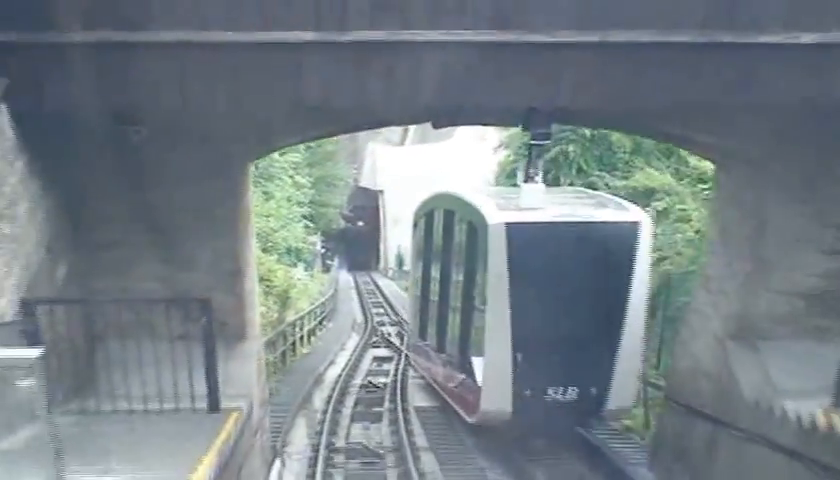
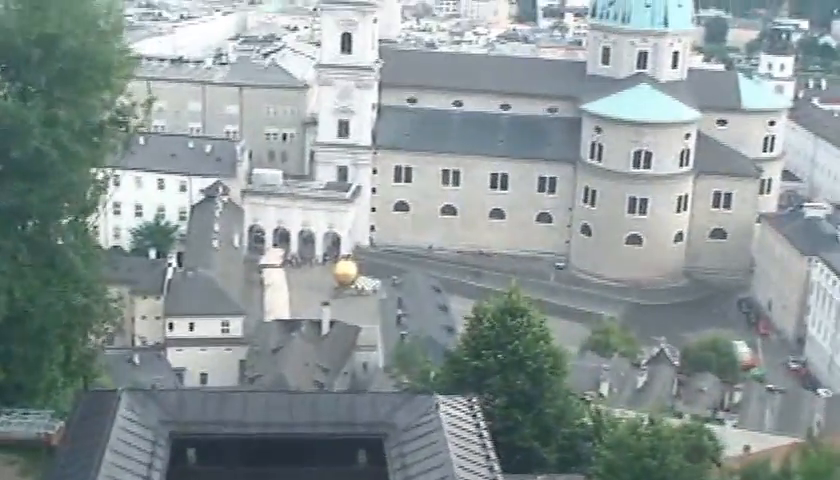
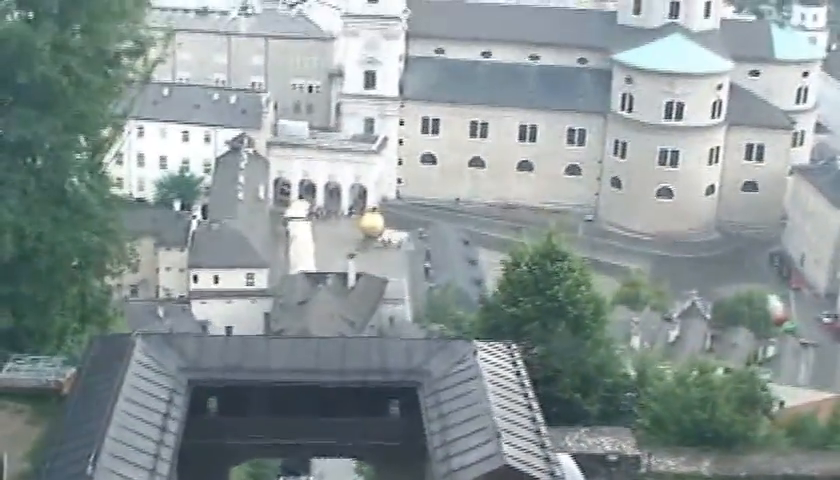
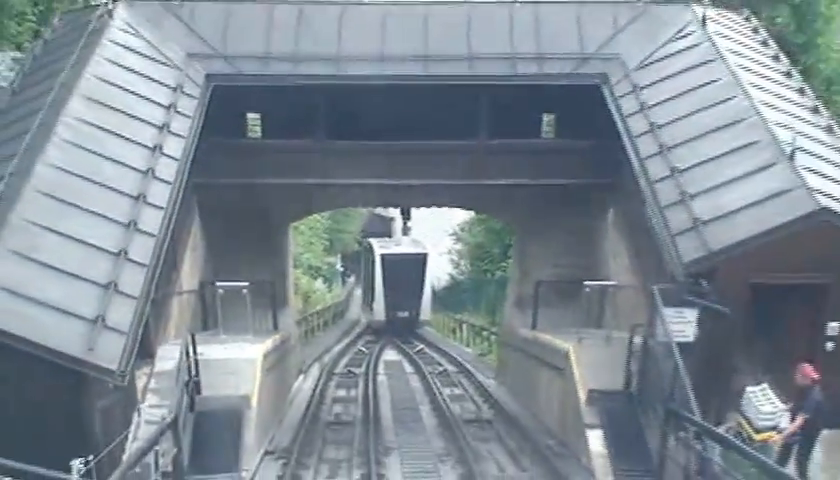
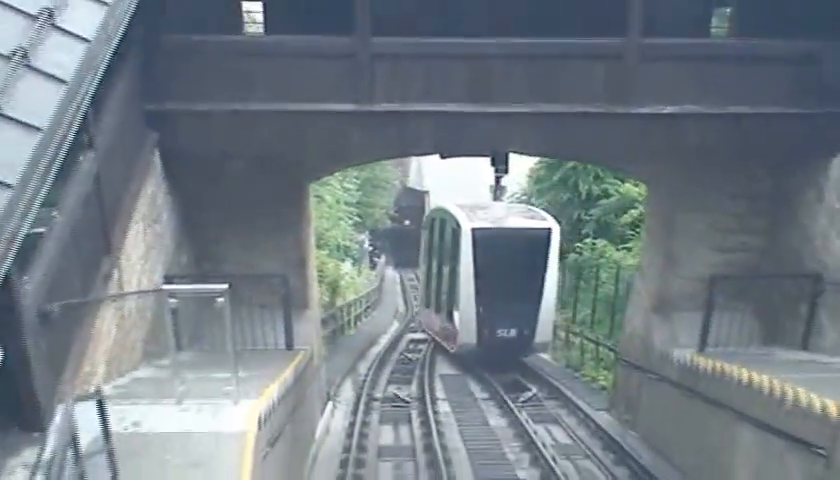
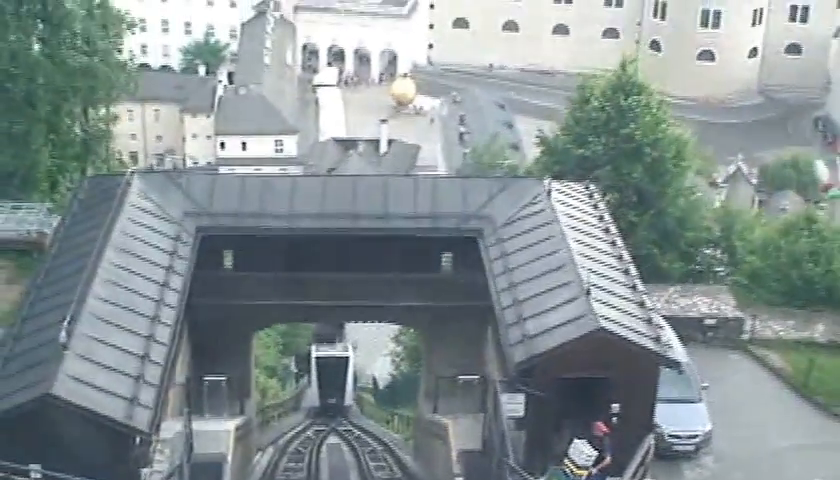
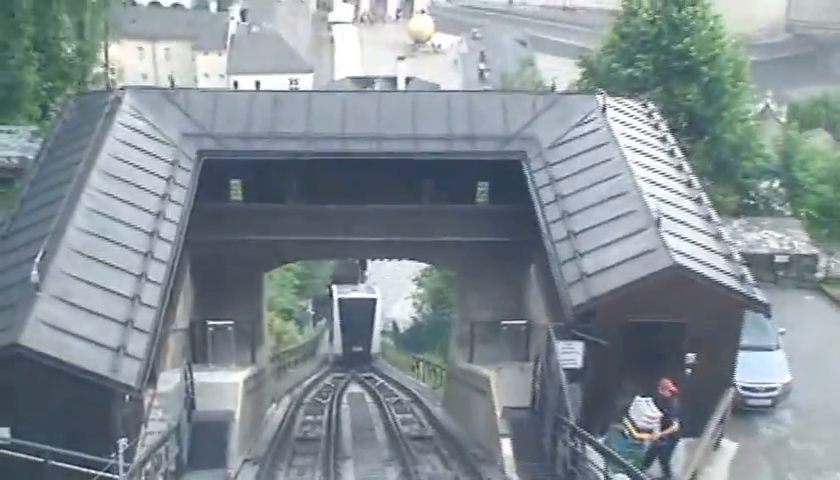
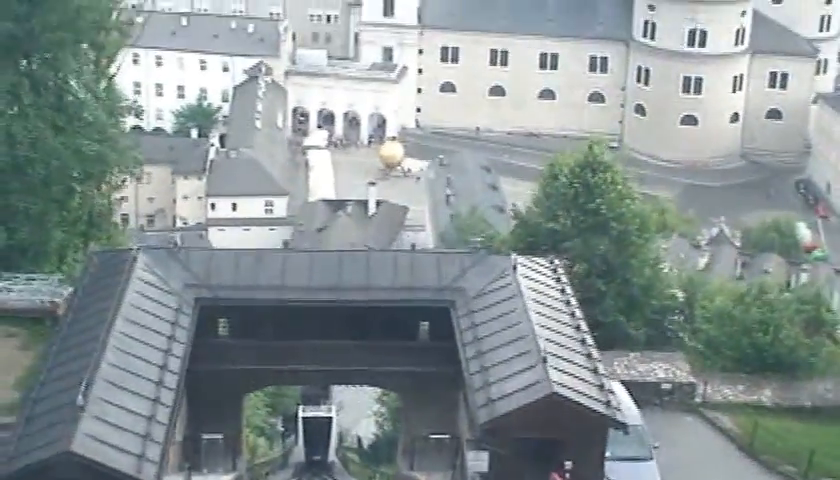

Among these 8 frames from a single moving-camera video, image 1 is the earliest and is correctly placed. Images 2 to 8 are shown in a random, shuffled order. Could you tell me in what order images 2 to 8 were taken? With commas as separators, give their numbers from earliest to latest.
5, 4, 7, 6, 8, 3, 2
